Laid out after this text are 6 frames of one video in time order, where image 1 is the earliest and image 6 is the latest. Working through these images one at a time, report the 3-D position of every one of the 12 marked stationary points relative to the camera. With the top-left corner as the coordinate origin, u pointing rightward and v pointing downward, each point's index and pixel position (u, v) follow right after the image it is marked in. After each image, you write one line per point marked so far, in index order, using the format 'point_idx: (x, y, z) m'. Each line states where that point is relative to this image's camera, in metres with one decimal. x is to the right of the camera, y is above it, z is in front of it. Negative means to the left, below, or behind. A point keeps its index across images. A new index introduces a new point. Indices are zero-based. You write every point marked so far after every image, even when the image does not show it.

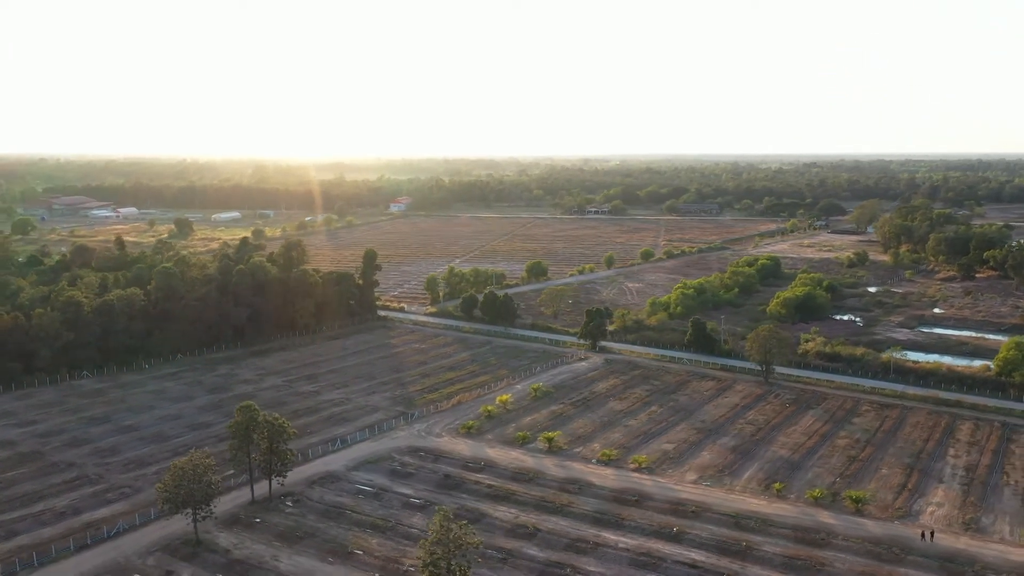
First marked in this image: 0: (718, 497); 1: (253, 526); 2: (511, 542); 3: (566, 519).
0: (+5.2, -5.3, +19.2) m
1: (-5.9, -5.4, +17.4) m
2: (-0.1, -5.6, +16.8) m
3: (+1.2, -5.4, +18.0) m
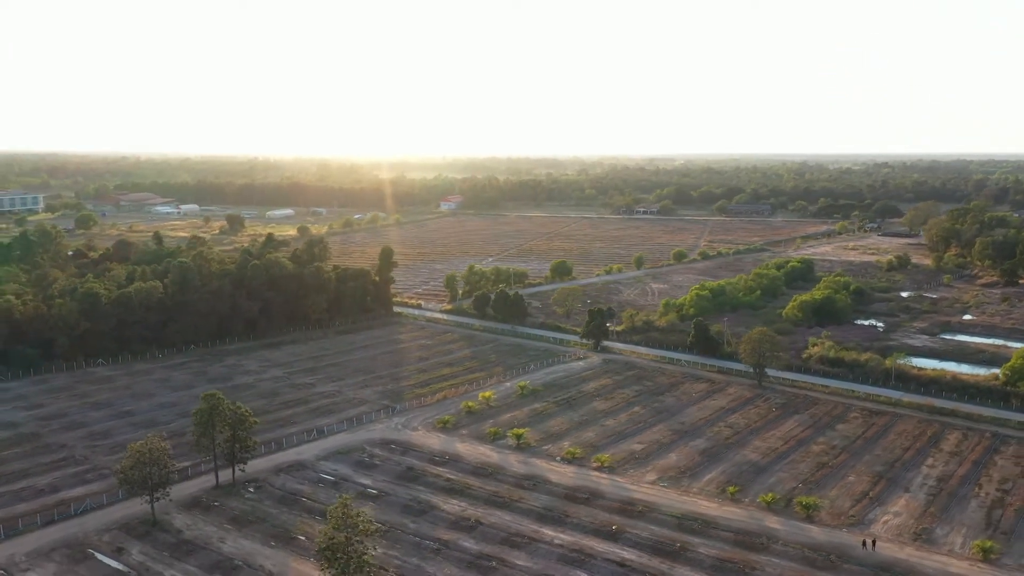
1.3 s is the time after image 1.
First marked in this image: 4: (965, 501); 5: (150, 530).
0: (+4.0, -5.3, +19.2) m
1: (-7.2, -5.3, +18.2) m
2: (-1.4, -5.5, +17.2) m
3: (-0.1, -5.4, +18.2) m
4: (+11.2, -5.3, +19.0) m
5: (-8.1, -5.4, +17.1) m
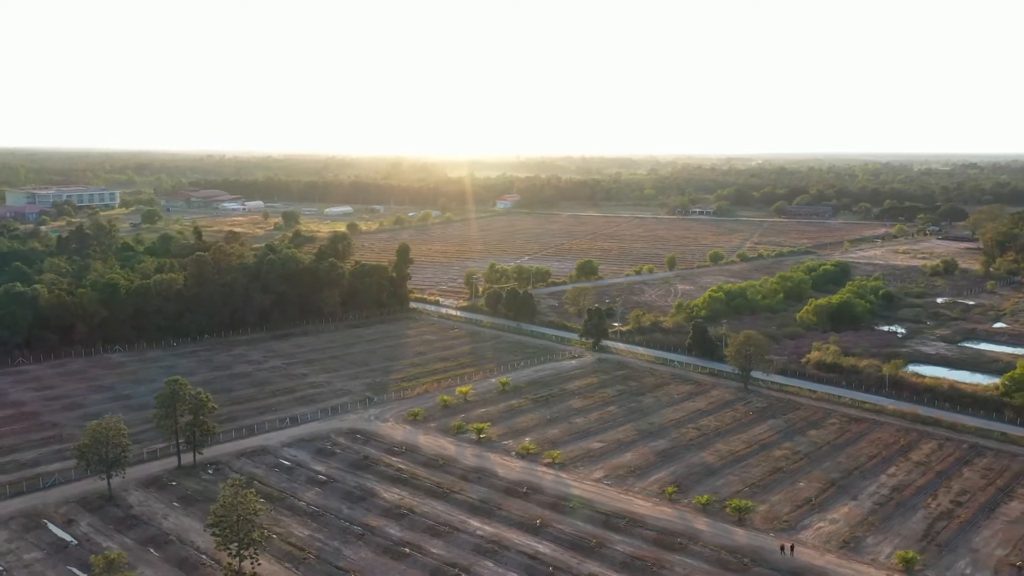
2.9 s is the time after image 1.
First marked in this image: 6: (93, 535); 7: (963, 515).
0: (+2.4, -5.3, +19.3) m
1: (-8.8, -5.1, +19.3) m
2: (-3.1, -5.4, +17.8) m
3: (-1.7, -5.3, +18.7) m
4: (+9.6, -5.4, +18.4) m
5: (-9.8, -5.2, +18.3) m
6: (-9.3, -5.5, +16.9) m
7: (+10.7, -5.4, +18.2) m
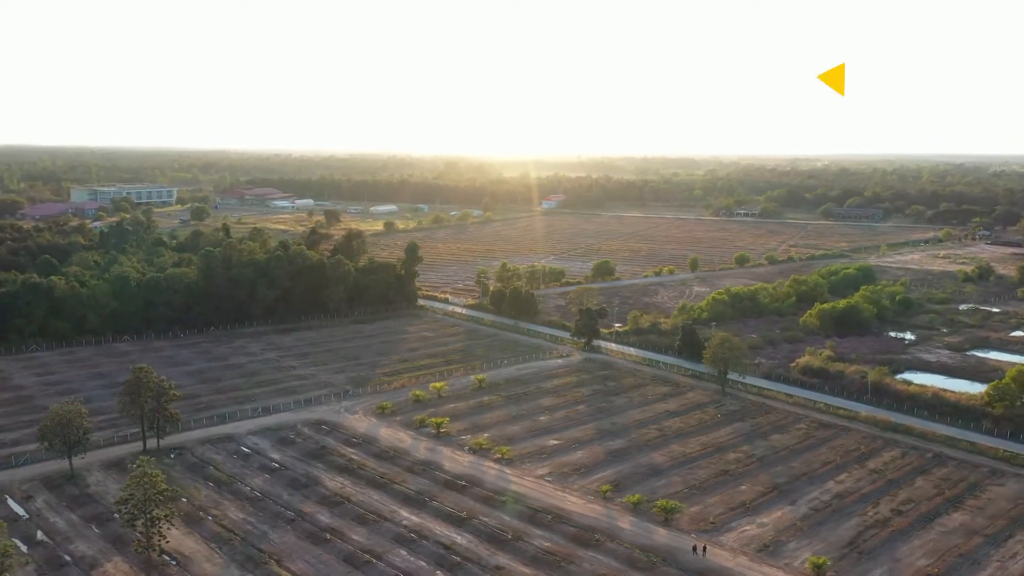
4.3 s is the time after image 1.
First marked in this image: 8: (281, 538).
0: (+0.8, -5.2, +19.5) m
1: (-10.3, -4.9, +20.4) m
2: (-4.8, -5.3, +18.5) m
3: (-3.3, -5.2, +19.3) m
4: (+7.9, -5.5, +18.2) m
5: (-11.4, -5.0, +19.5) m
6: (-11.0, -5.3, +18.0) m
7: (+9.0, -5.5, +17.9) m
8: (-5.1, -5.5, +16.9) m
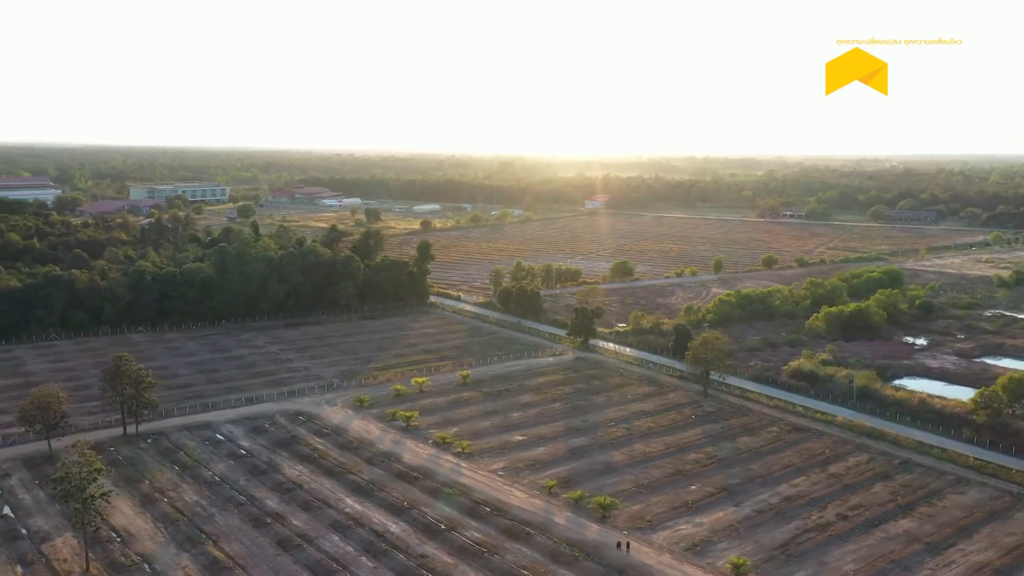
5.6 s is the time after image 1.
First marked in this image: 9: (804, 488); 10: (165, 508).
0: (-0.5, -5.2, +19.9) m
1: (-11.6, -4.6, +21.5) m
2: (-6.2, -5.2, +19.2) m
3: (-4.6, -5.1, +19.9) m
4: (+6.5, -5.5, +18.0) m
5: (-12.7, -4.7, +20.7) m
6: (-12.4, -5.0, +19.2) m
7: (+7.5, -5.6, +17.6) m
8: (-6.6, -5.4, +17.7) m
9: (+7.7, -5.2, +20.0) m
10: (-8.2, -5.2, +18.1) m
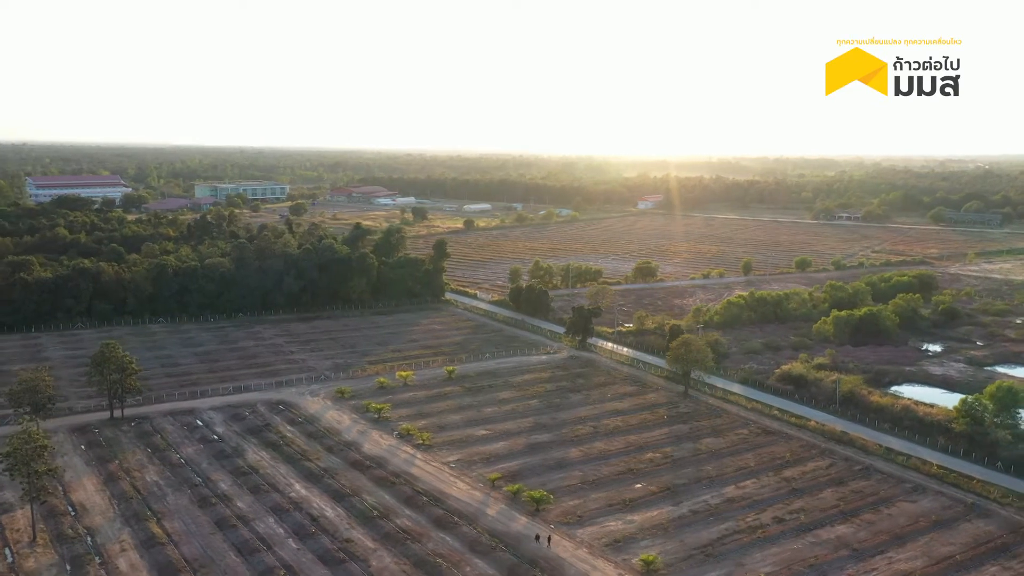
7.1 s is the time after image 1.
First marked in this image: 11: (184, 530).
0: (-1.9, -5.0, +20.4) m
1: (-12.8, -4.4, +22.9) m
2: (-7.6, -5.0, +20.2) m
3: (-6.0, -4.9, +20.7) m
4: (+4.9, -5.5, +18.0) m
5: (-14.0, -4.5, +22.1) m
6: (-13.9, -4.7, +20.6) m
7: (+5.9, -5.6, +17.5) m
8: (-8.2, -5.2, +18.7) m
9: (+6.2, -5.2, +19.8) m
10: (-9.8, -5.0, +19.2) m
11: (-7.3, -5.4, +17.1) m
